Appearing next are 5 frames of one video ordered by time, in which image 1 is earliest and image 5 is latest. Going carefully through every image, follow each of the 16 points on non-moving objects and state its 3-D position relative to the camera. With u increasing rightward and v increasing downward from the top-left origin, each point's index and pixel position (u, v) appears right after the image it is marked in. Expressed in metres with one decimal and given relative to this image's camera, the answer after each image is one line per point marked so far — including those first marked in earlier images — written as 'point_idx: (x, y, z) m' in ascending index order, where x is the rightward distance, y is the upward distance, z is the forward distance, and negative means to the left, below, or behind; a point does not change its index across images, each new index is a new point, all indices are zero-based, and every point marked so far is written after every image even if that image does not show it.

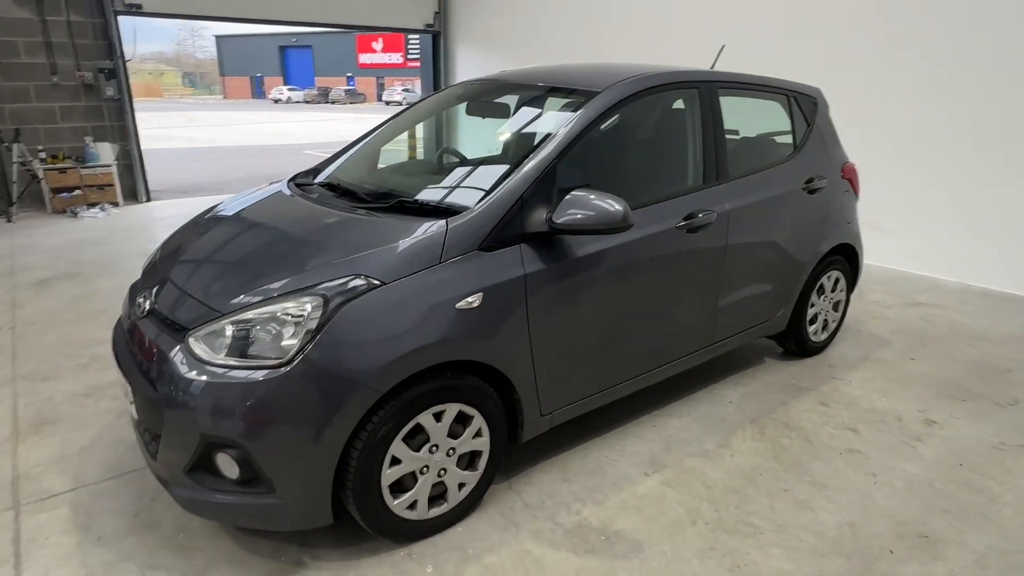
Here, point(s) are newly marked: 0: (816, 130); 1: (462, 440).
0: (+1.5, +0.8, +3.2) m
1: (-0.2, -0.5, +2.1) m
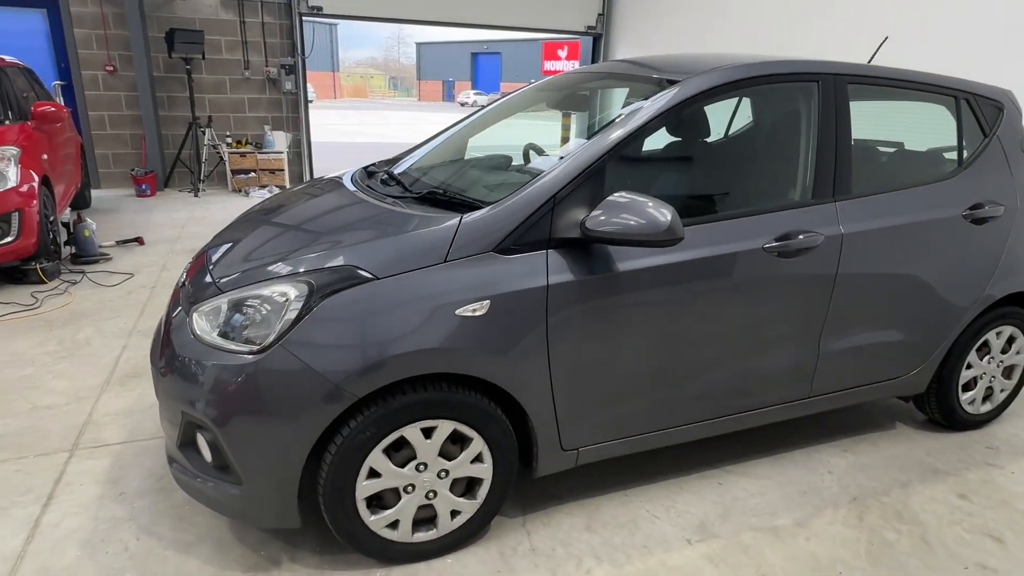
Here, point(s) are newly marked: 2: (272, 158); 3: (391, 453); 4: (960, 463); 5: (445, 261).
0: (+1.9, +0.6, +2.5) m
1: (-0.2, -0.5, +1.8) m
2: (-2.7, +1.4, +7.2) m
3: (-0.3, -0.5, +1.8) m
4: (+1.7, -0.7, +2.5) m
5: (-0.2, +0.1, +1.8) m
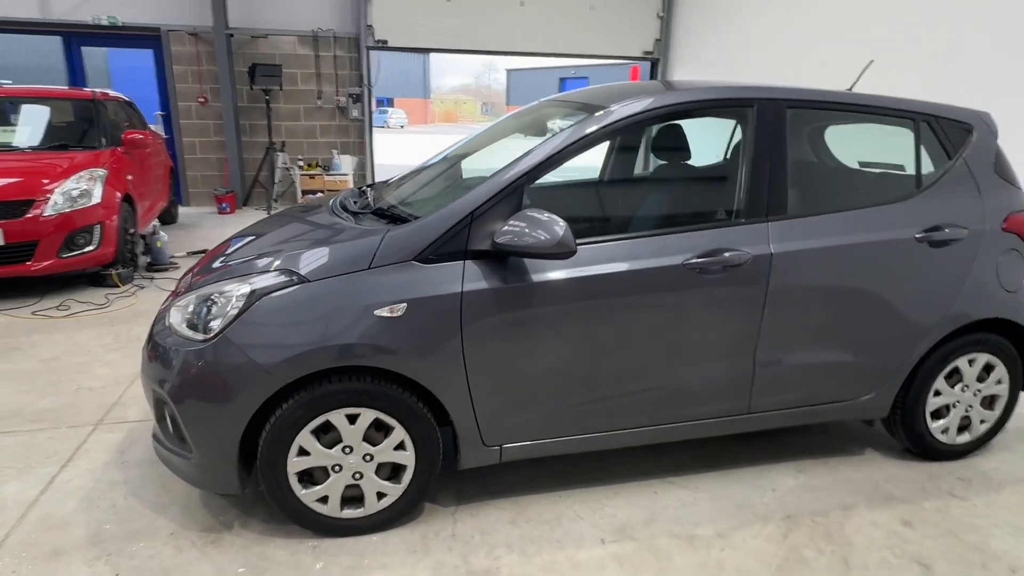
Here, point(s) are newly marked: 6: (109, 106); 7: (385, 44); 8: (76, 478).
0: (+1.7, +0.5, +2.5) m
1: (-0.4, -0.5, +2.1) m
2: (-2.1, +1.3, +7.8) m
3: (-0.6, -0.5, +2.0) m
4: (+1.5, -0.8, +2.4) m
5: (-0.4, +0.1, +2.0) m
6: (-3.7, +1.7, +6.0) m
7: (-1.5, +2.9, +7.7) m
8: (-1.6, -0.7, +2.4) m
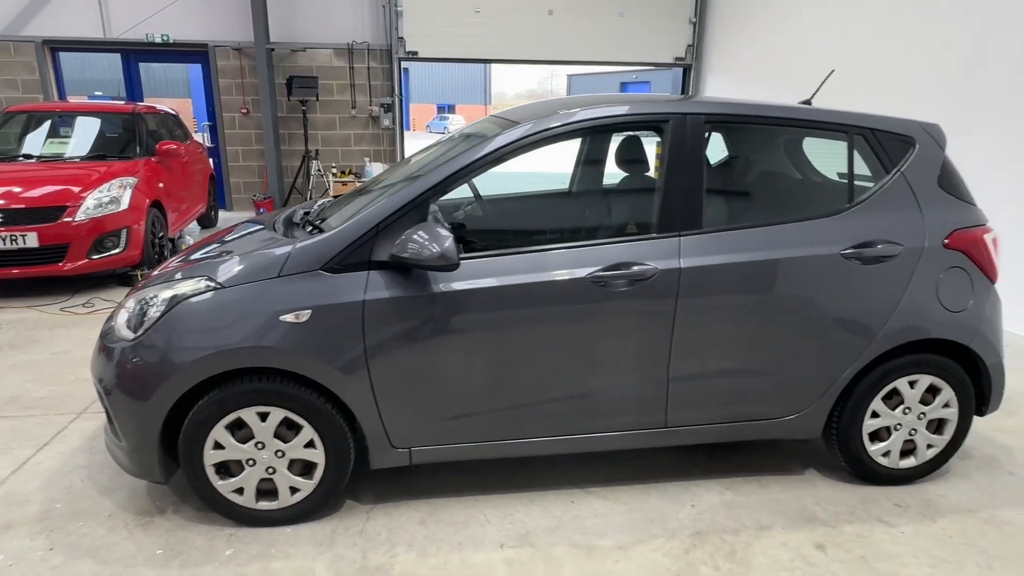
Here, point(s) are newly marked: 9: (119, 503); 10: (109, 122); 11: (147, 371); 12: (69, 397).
0: (+1.4, +0.4, +2.4) m
1: (-0.7, -0.5, +2.2) m
2: (-1.8, +1.3, +8.1) m
3: (-0.9, -0.5, +2.2) m
4: (+1.2, -0.8, +2.4) m
5: (-0.8, 0.0, +2.1) m
6: (-3.6, +1.7, +6.4) m
7: (-1.2, +2.9, +8.0) m
8: (-1.9, -0.7, +2.7) m
9: (-1.5, -0.8, +2.4) m
10: (-3.8, +1.6, +6.1) m
11: (-1.2, -0.3, +2.1) m
12: (-2.2, -0.5, +3.2) m
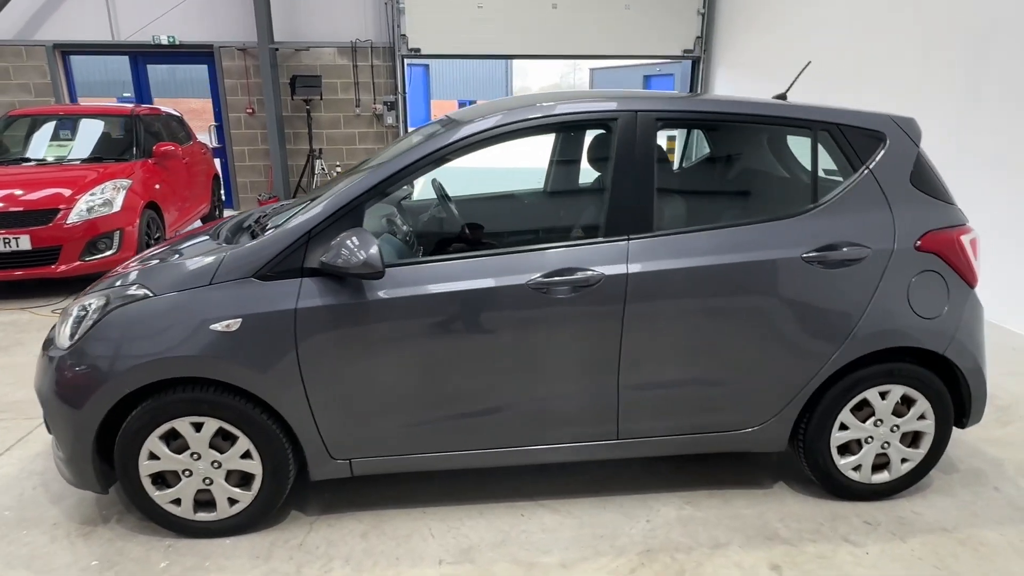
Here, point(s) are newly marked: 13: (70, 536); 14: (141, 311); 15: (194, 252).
0: (+1.2, +0.4, +2.2) m
1: (-0.9, -0.6, +2.1) m
2: (-1.7, +1.3, +8.0) m
3: (-1.1, -0.5, +2.1) m
4: (+1.0, -0.8, +2.2) m
5: (-1.0, 0.0, +2.1) m
6: (-3.6, +1.7, +6.5) m
7: (-1.2, +2.9, +7.9) m
8: (-2.1, -0.7, +2.7) m
9: (-1.6, -0.8, +2.4) m
10: (-3.8, +1.6, +6.1) m
11: (-1.4, -0.3, +2.1) m
12: (-2.4, -0.6, +3.3) m
13: (-1.5, -0.9, +2.3) m
14: (-1.2, -0.1, +2.1) m
15: (-1.1, +0.1, +2.3) m
